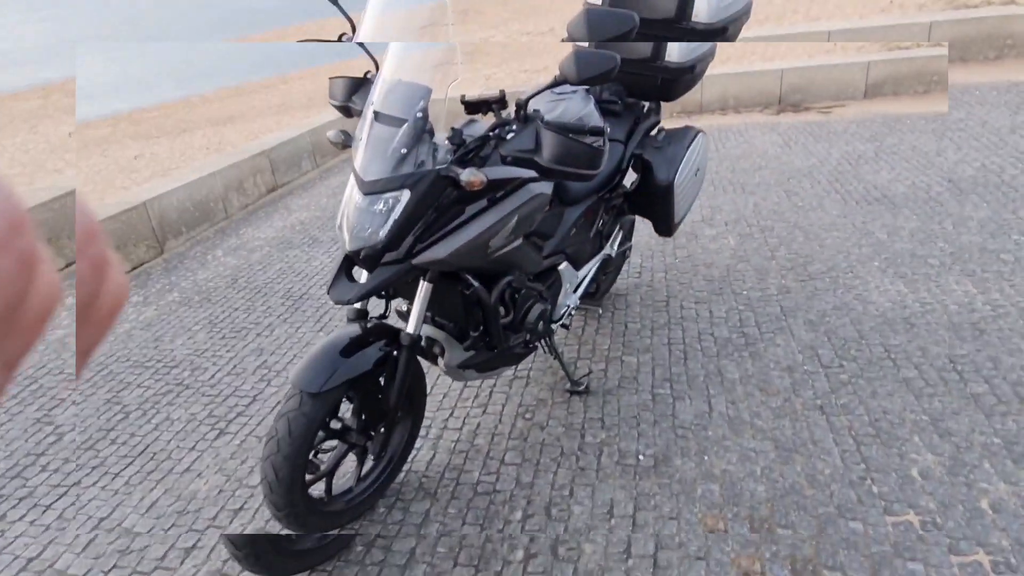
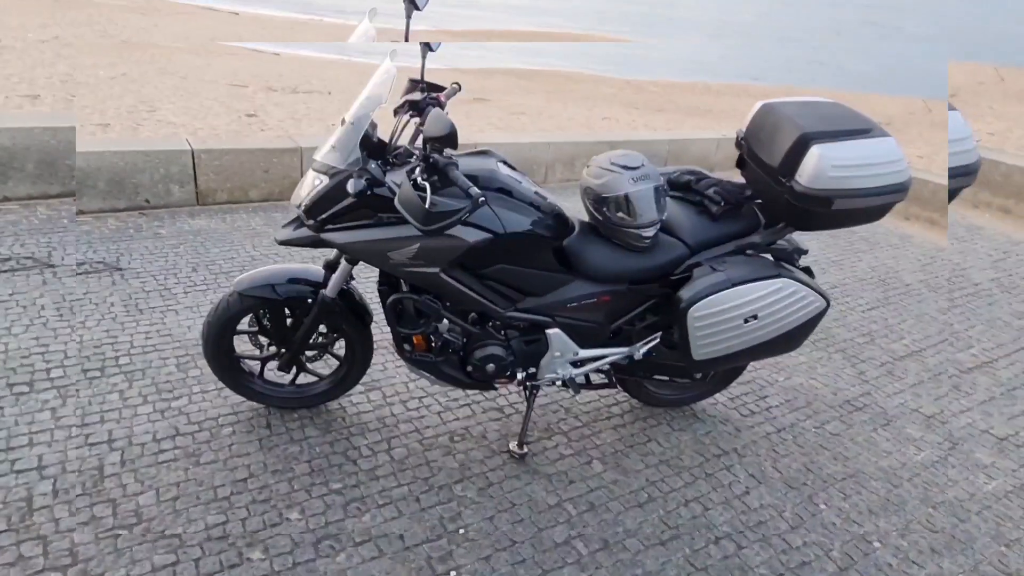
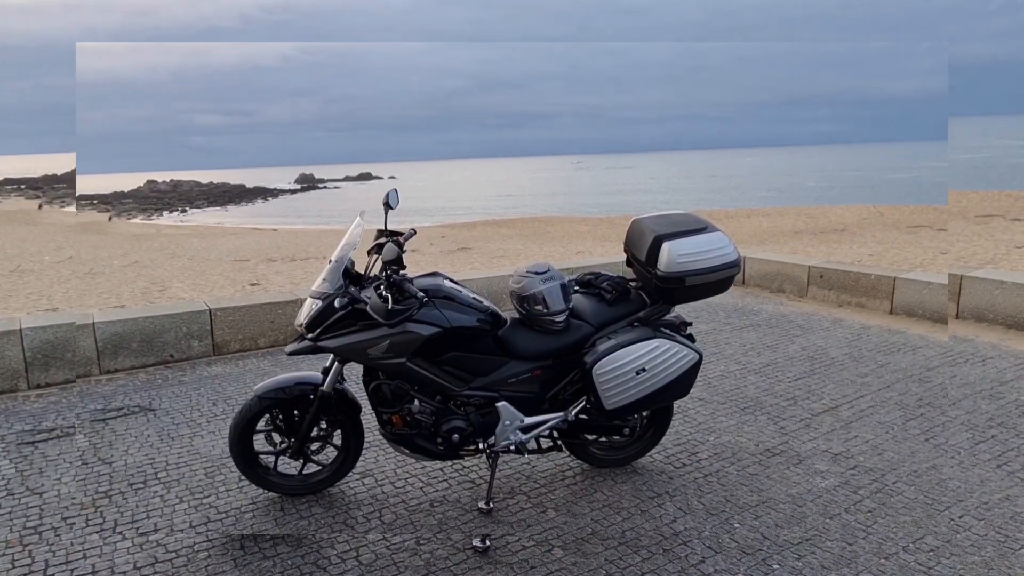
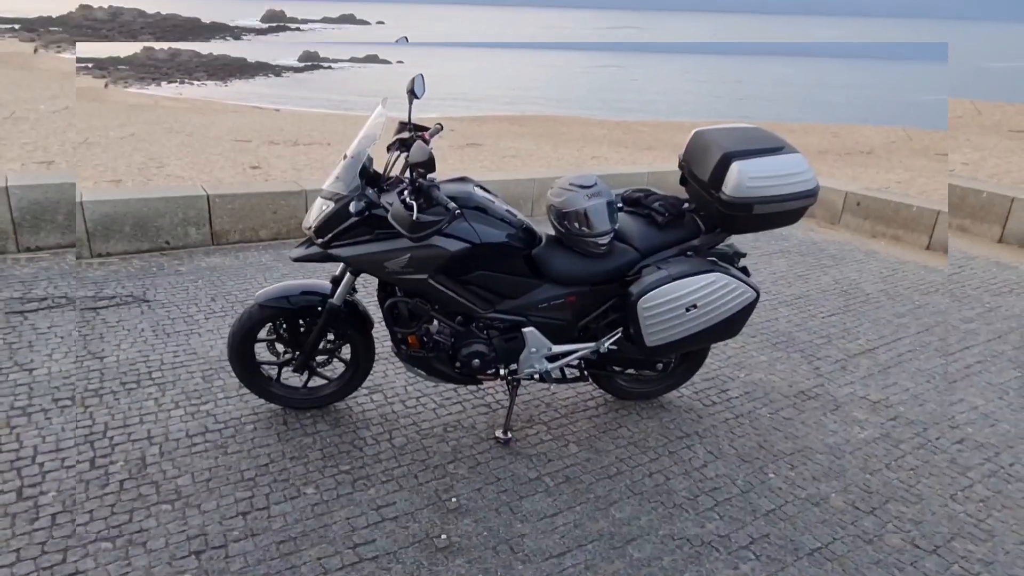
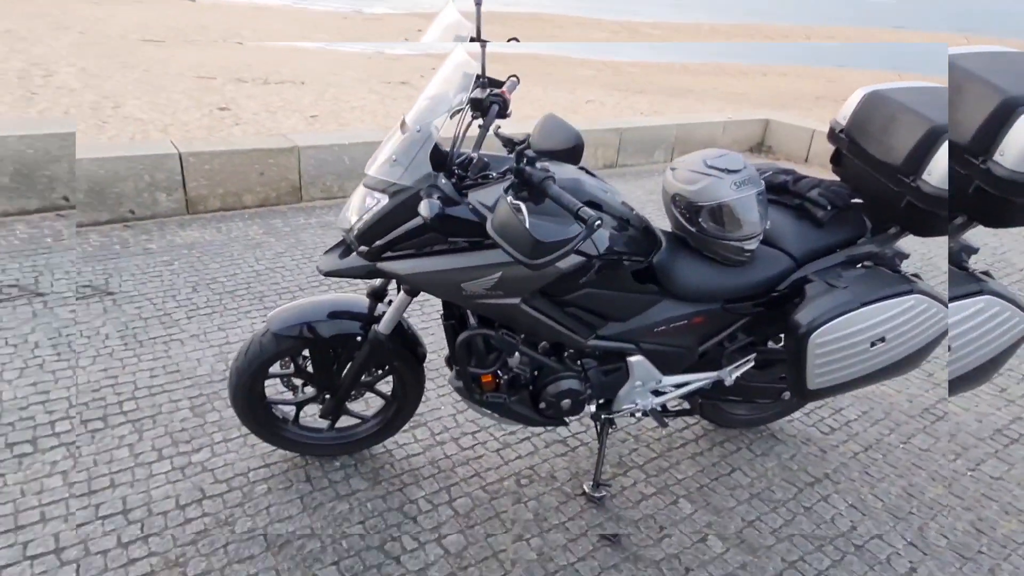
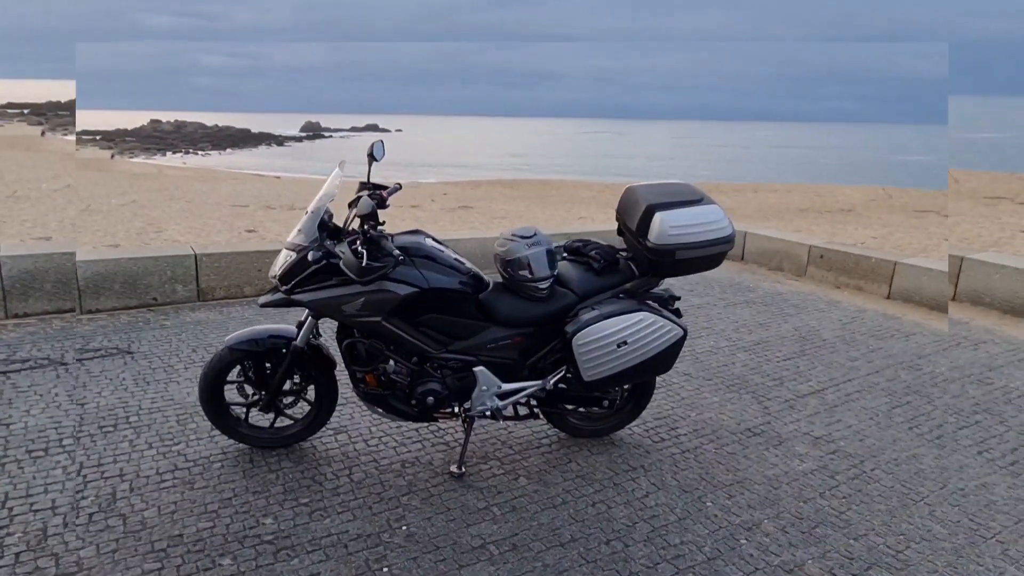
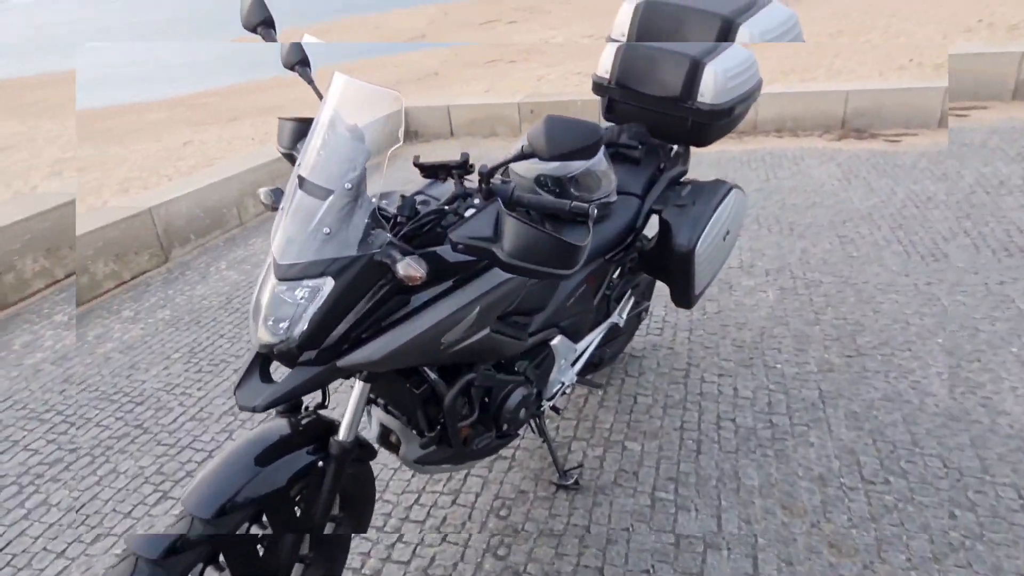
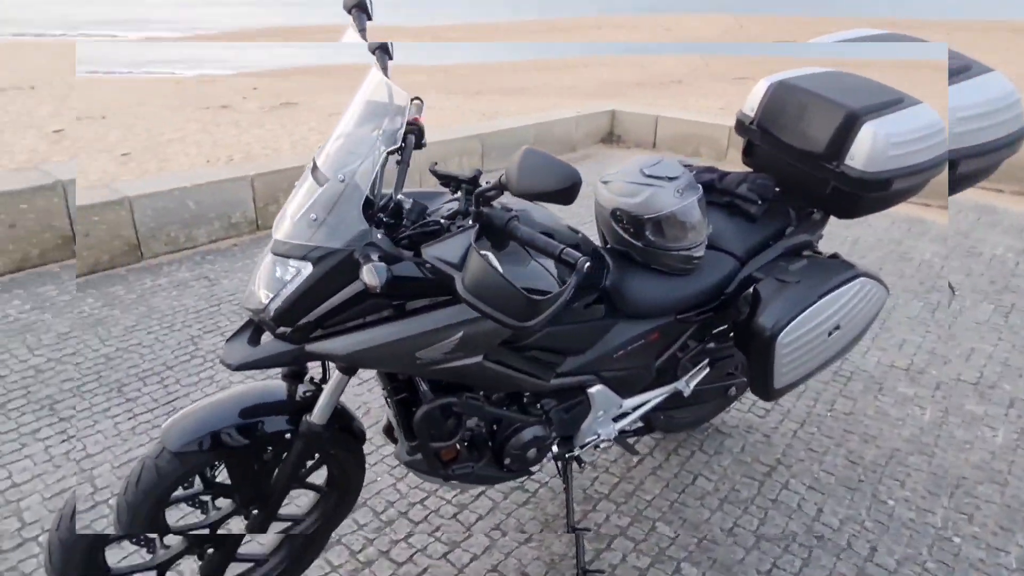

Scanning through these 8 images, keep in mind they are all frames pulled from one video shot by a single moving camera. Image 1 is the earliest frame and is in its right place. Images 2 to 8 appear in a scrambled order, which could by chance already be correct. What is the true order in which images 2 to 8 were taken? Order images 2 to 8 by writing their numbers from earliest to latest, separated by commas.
7, 8, 5, 2, 4, 6, 3
